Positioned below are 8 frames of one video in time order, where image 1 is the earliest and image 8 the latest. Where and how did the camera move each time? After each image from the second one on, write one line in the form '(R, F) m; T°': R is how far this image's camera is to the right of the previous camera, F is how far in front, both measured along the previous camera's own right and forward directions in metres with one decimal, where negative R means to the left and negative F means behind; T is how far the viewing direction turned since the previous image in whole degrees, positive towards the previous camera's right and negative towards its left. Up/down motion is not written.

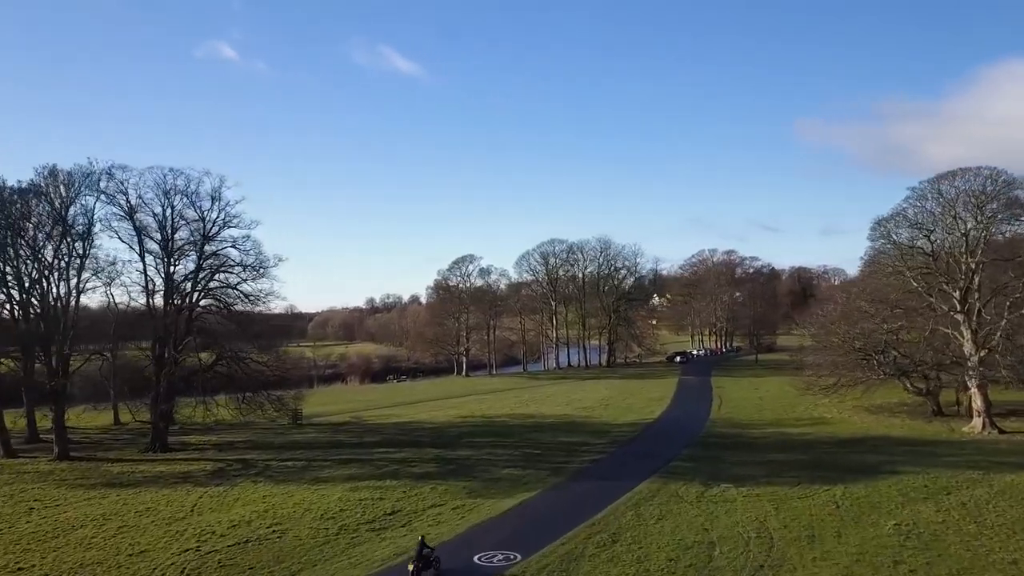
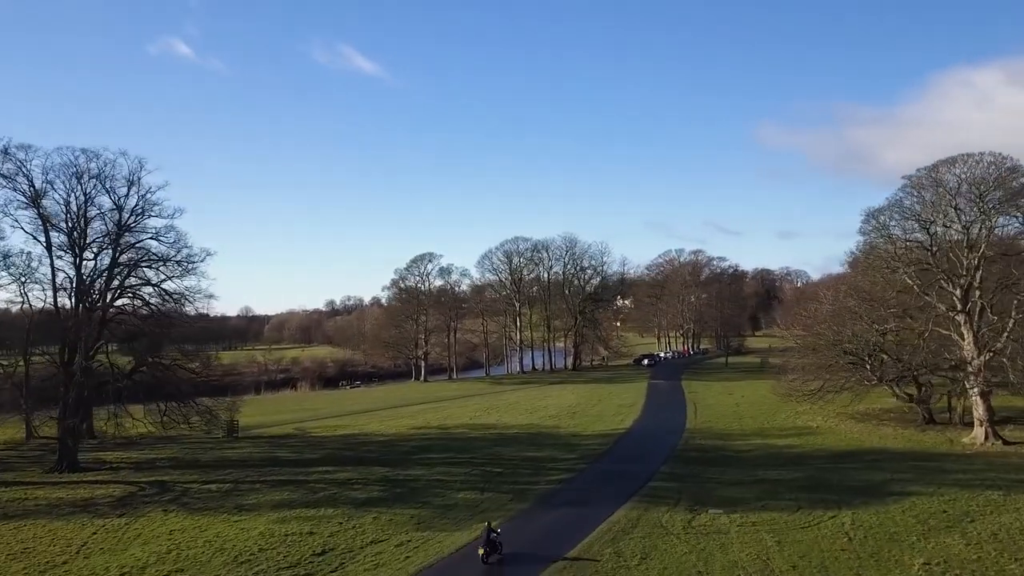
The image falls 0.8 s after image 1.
(+0.3, +3.3) m; +3°
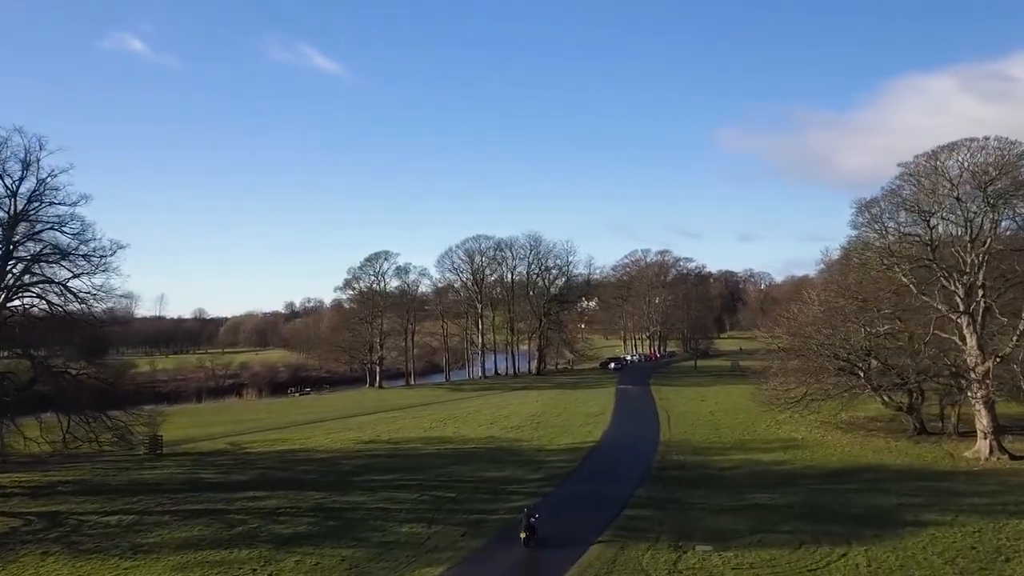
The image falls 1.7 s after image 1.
(+0.4, +3.2) m; +3°
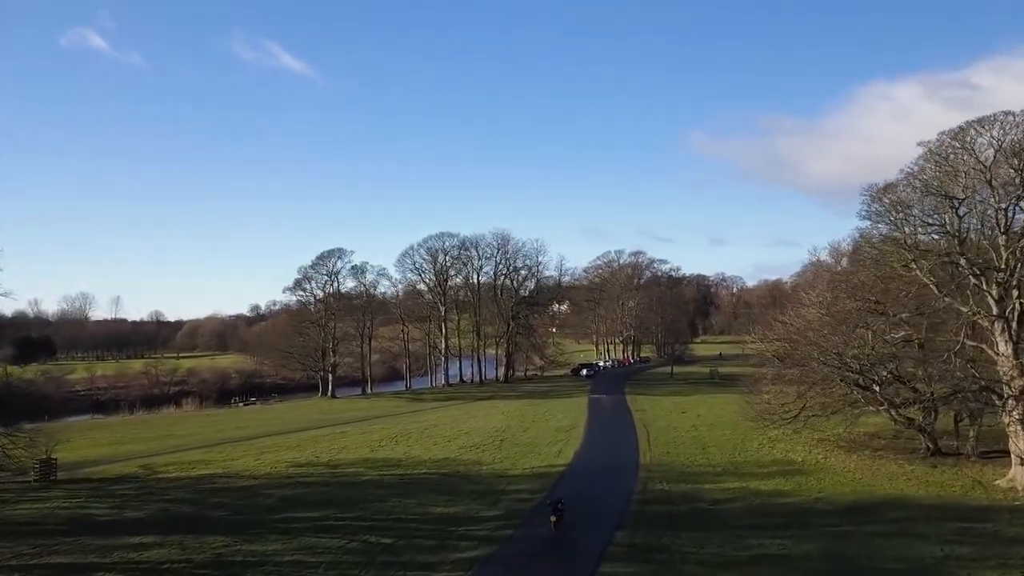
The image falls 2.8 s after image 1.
(+0.6, +4.1) m; +3°
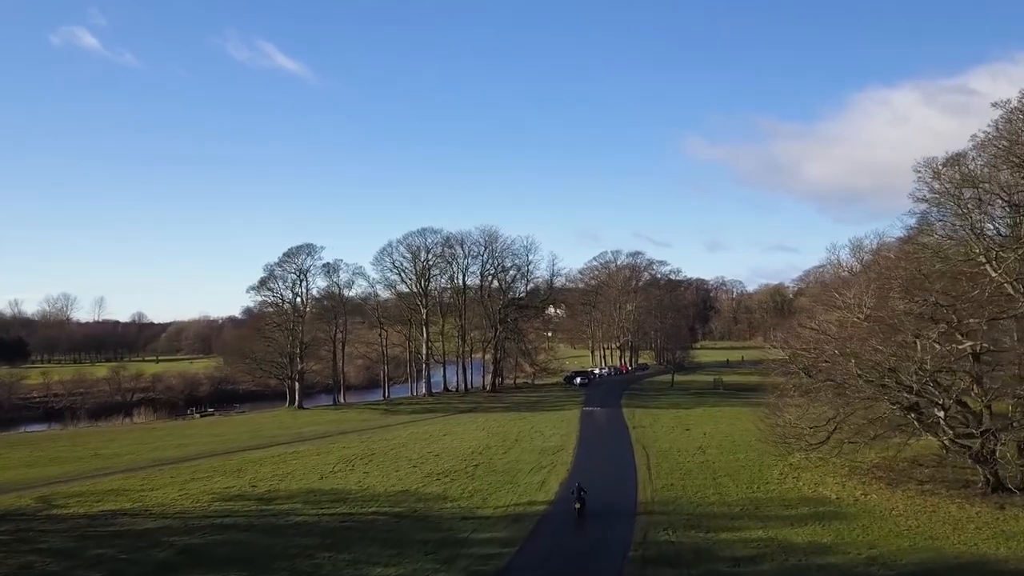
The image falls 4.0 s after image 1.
(+0.9, +4.7) m; 0°
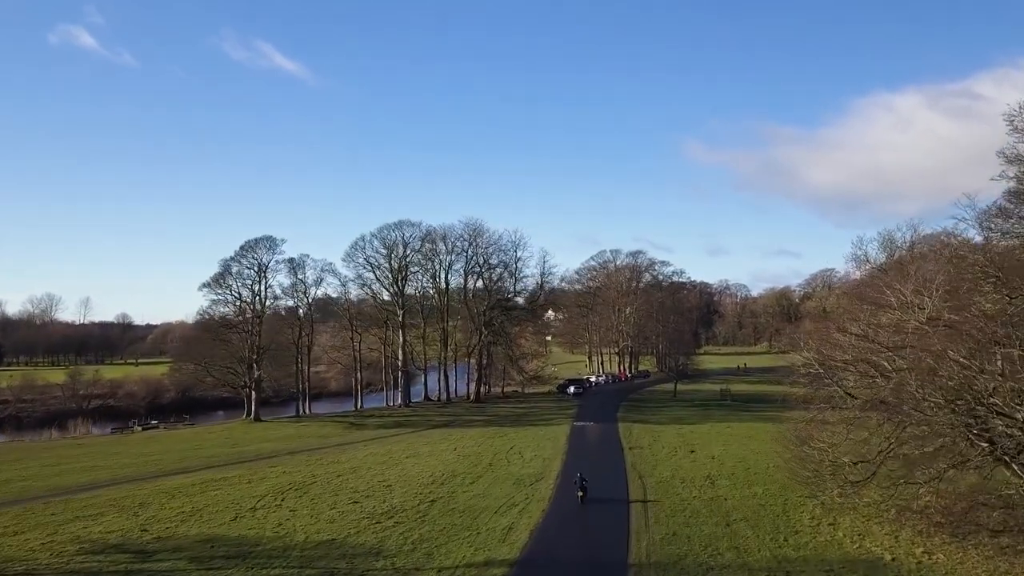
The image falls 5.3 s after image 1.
(+1.3, +5.2) m; 0°
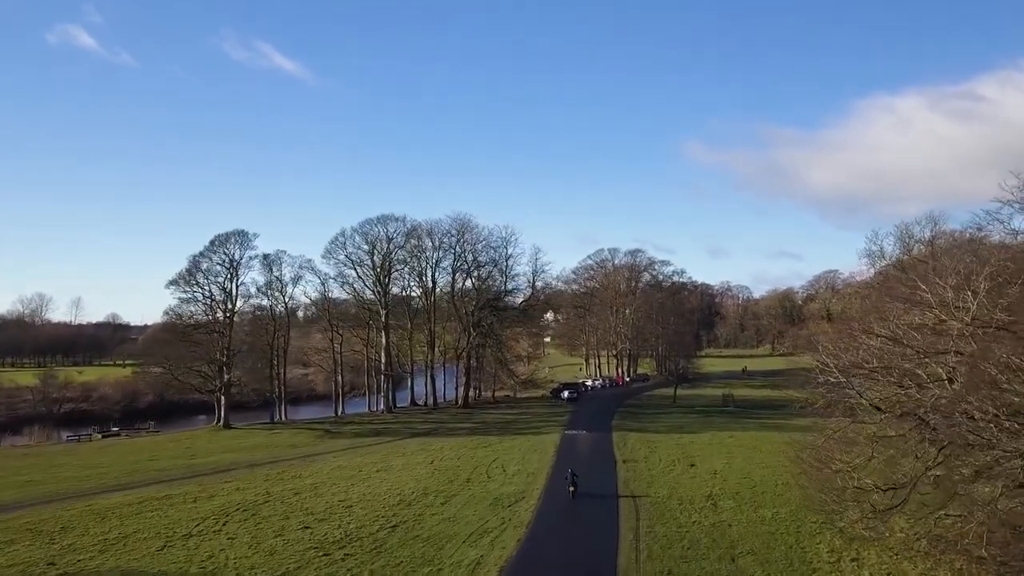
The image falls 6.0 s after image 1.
(+0.9, +2.8) m; 0°
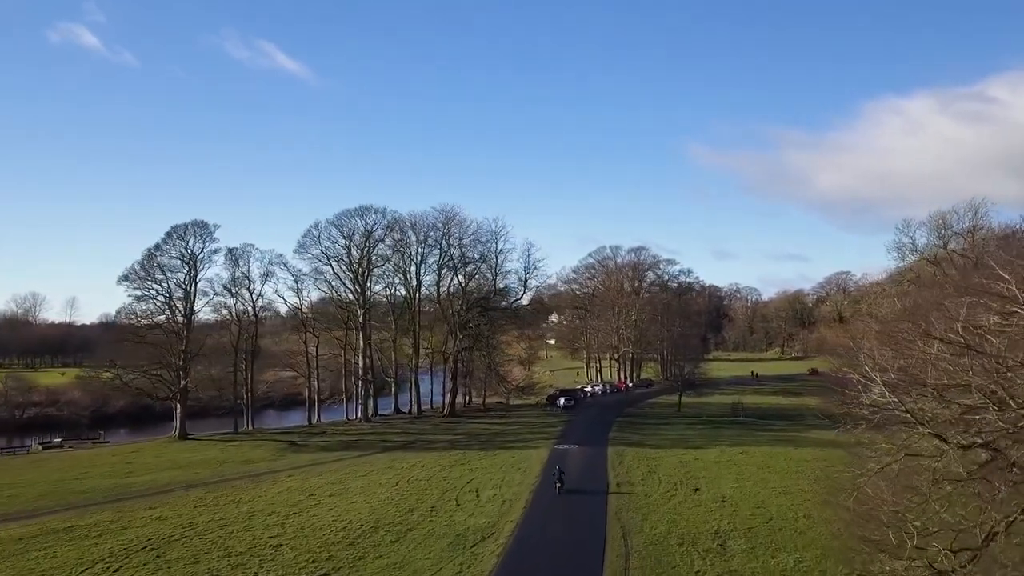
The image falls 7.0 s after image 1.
(+1.2, +3.9) m; -1°
